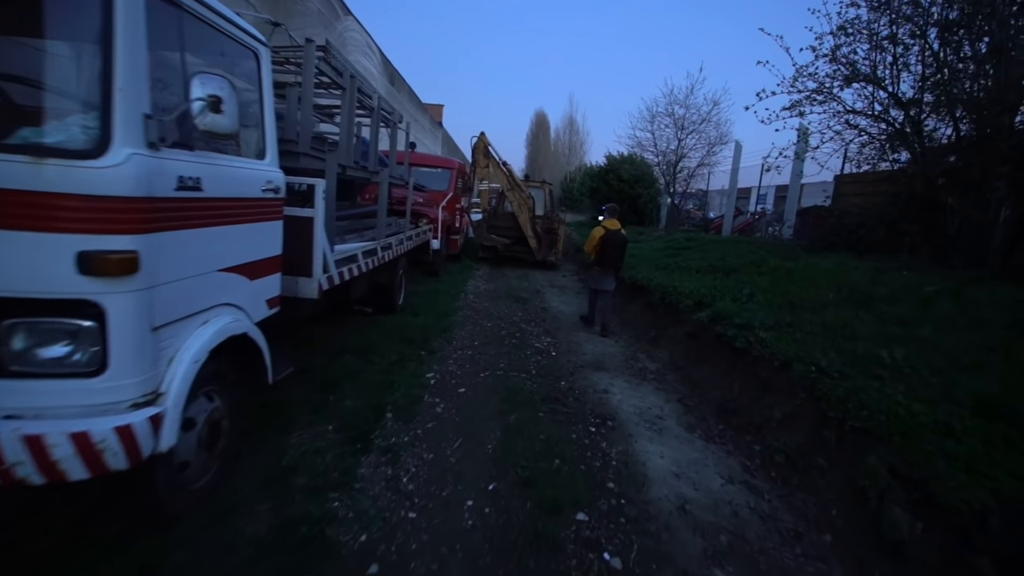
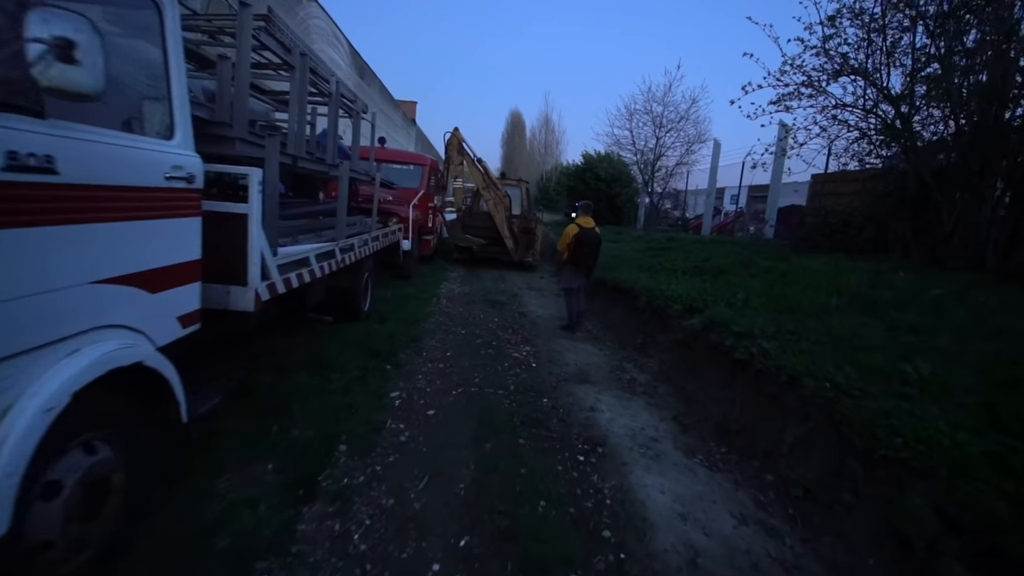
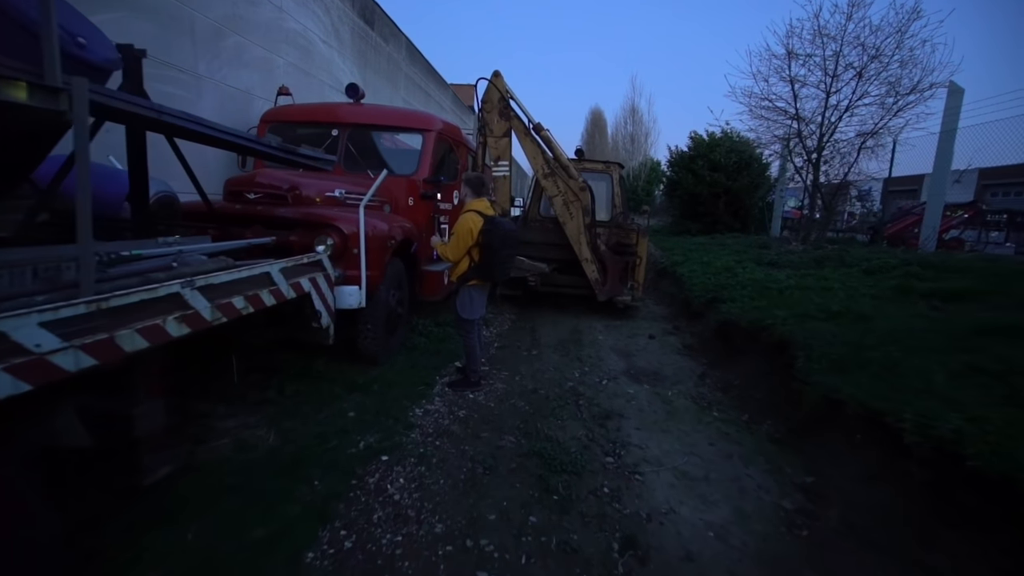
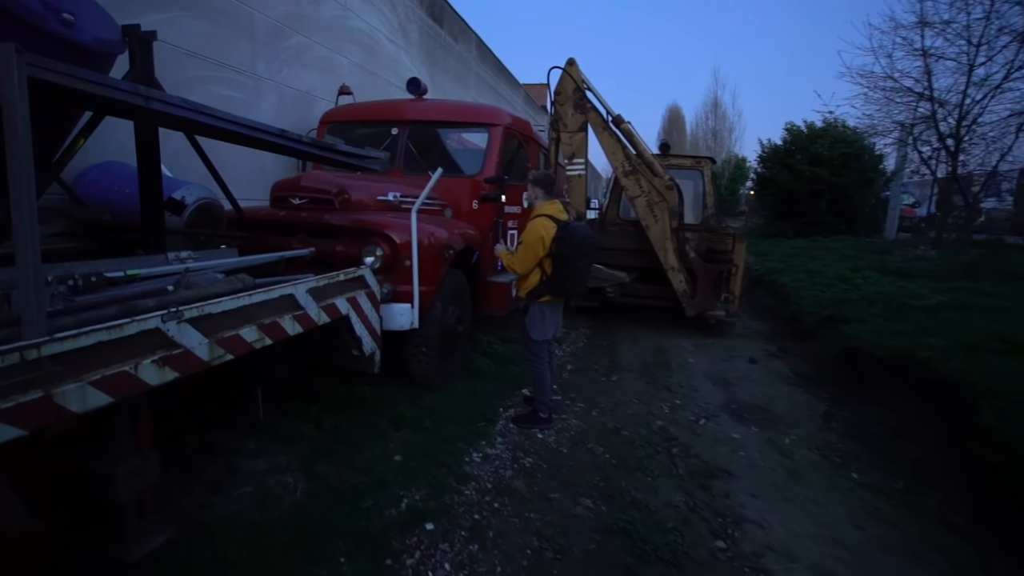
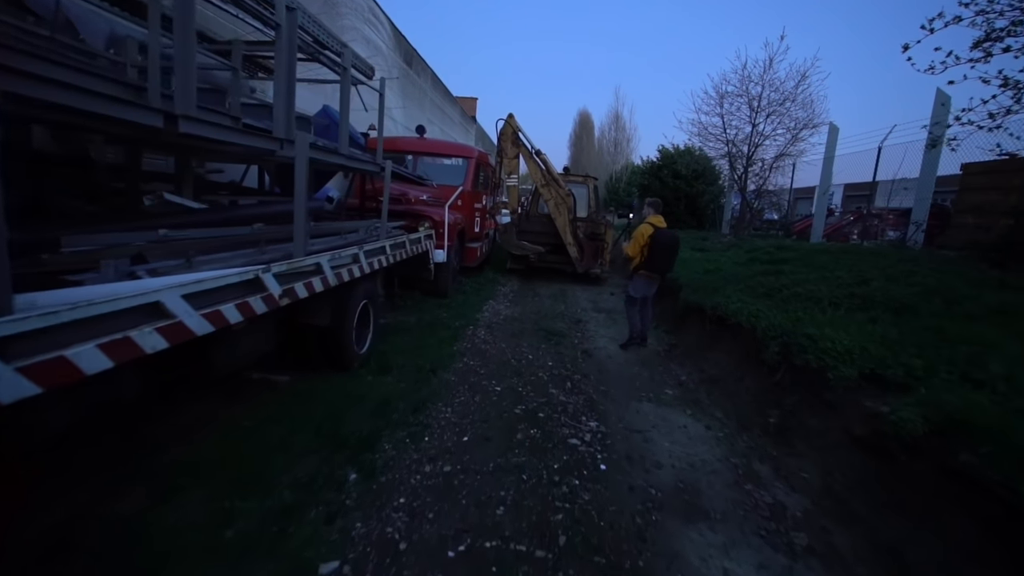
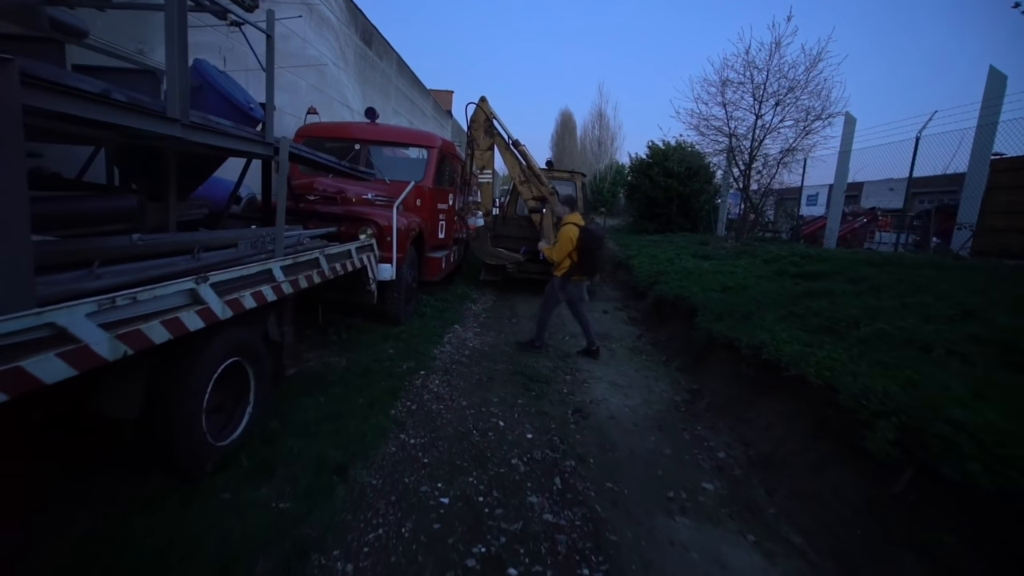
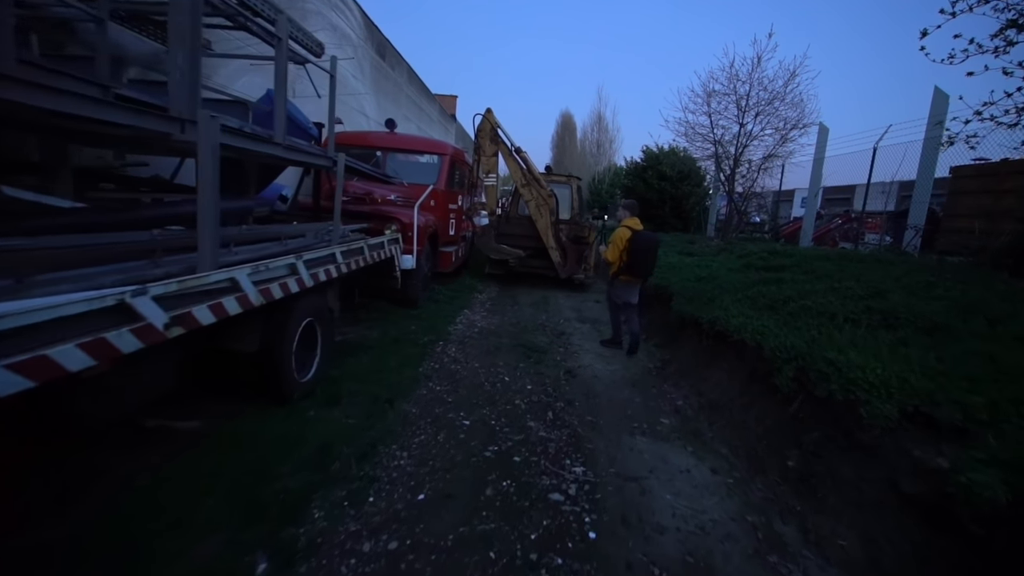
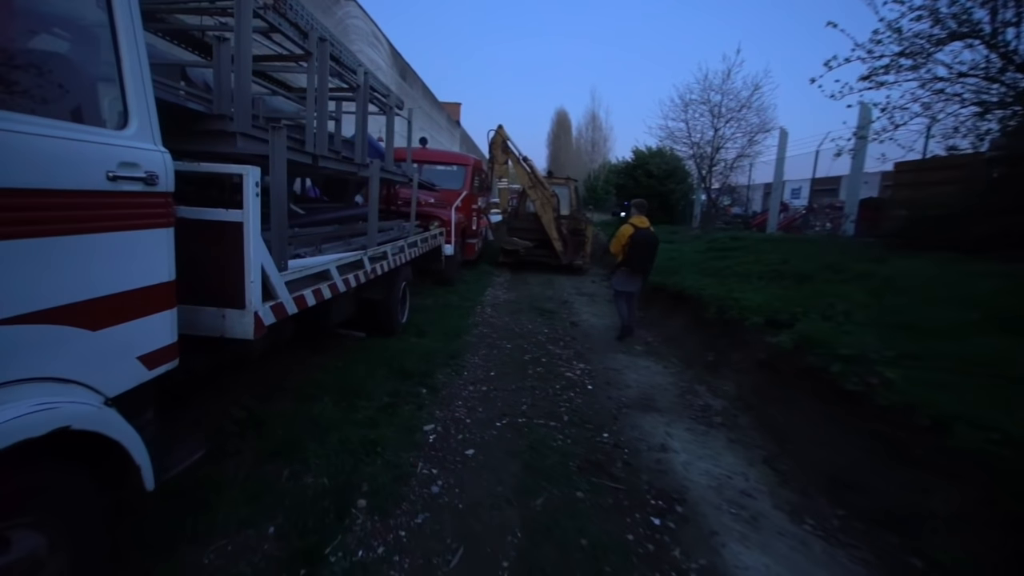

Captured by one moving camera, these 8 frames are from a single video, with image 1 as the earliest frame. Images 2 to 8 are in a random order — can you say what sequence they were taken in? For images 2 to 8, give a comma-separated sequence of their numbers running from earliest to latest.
2, 8, 5, 7, 6, 3, 4
